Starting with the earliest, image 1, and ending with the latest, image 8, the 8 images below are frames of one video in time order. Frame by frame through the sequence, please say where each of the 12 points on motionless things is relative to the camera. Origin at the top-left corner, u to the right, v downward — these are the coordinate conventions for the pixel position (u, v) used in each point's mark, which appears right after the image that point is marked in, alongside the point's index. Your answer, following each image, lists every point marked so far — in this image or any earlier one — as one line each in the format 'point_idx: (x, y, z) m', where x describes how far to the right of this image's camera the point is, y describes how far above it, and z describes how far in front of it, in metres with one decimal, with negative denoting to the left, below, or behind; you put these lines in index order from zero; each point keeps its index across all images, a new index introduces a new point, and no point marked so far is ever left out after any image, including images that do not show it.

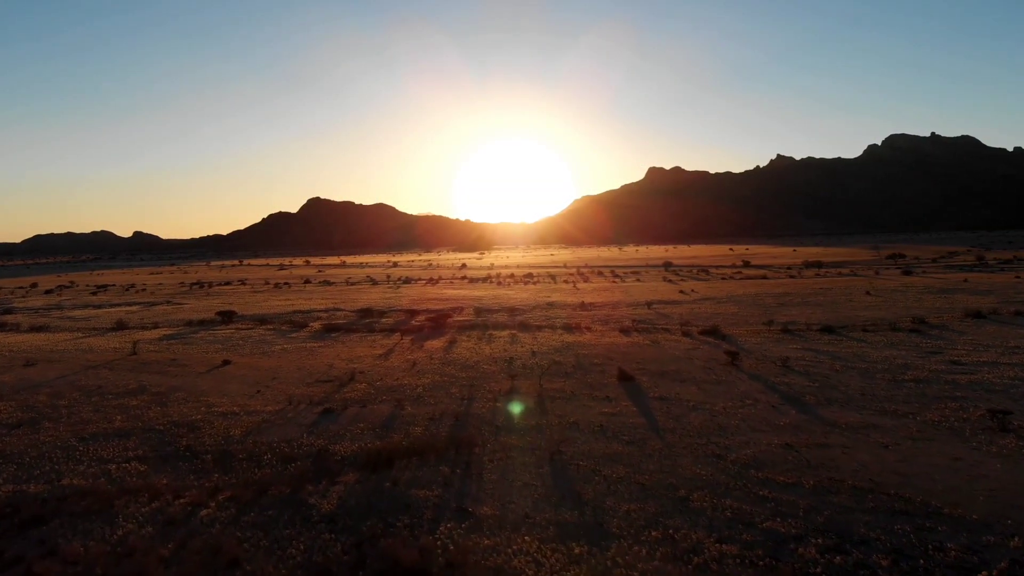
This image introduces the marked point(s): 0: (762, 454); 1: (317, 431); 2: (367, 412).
0: (+5.0, -3.3, +14.7) m
1: (-4.5, -3.3, +17.1) m
2: (-3.7, -3.1, +18.6) m
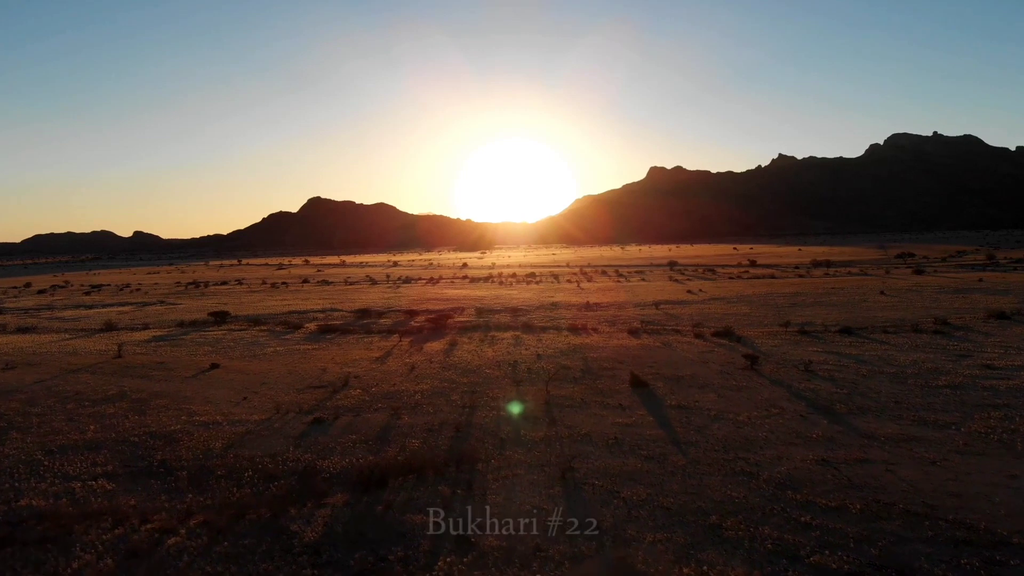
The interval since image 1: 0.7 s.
0: (+5.1, -3.3, +13.2) m
1: (-4.4, -3.3, +15.6) m
2: (-3.5, -3.1, +17.1) m
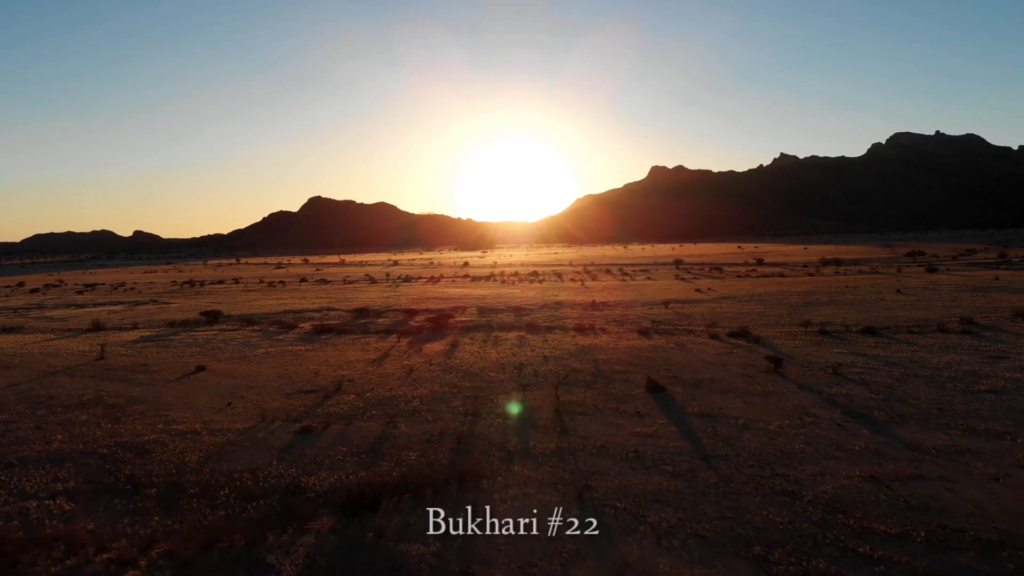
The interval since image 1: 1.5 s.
0: (+5.2, -3.2, +11.7) m
1: (-4.2, -3.2, +14.1) m
2: (-3.4, -3.0, +15.6) m
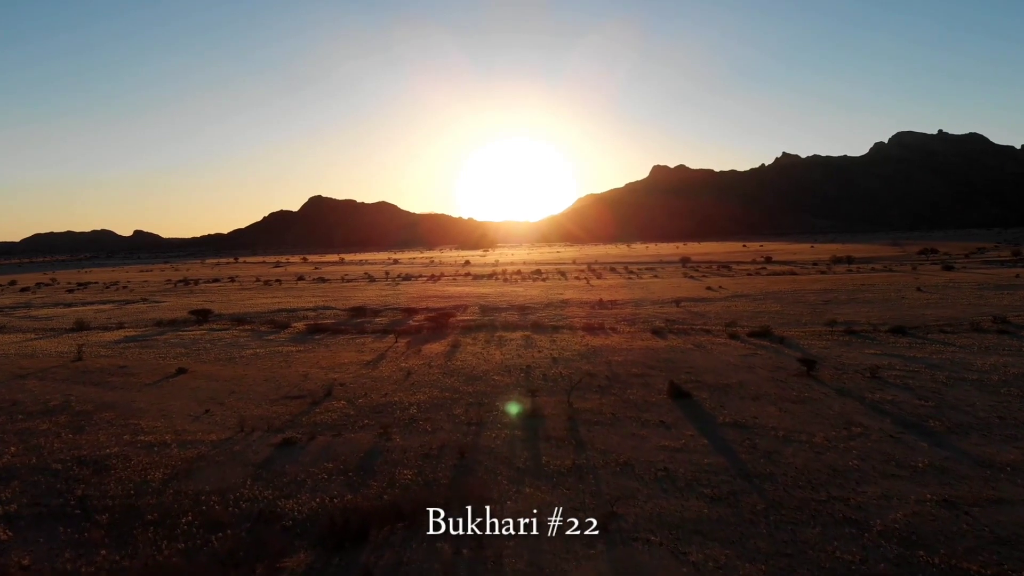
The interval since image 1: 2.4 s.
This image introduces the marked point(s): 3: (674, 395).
0: (+5.4, -3.1, +9.8) m
1: (-4.0, -3.1, +12.3) m
2: (-3.2, -2.9, +13.8) m
3: (+3.6, -2.4, +16.4) m
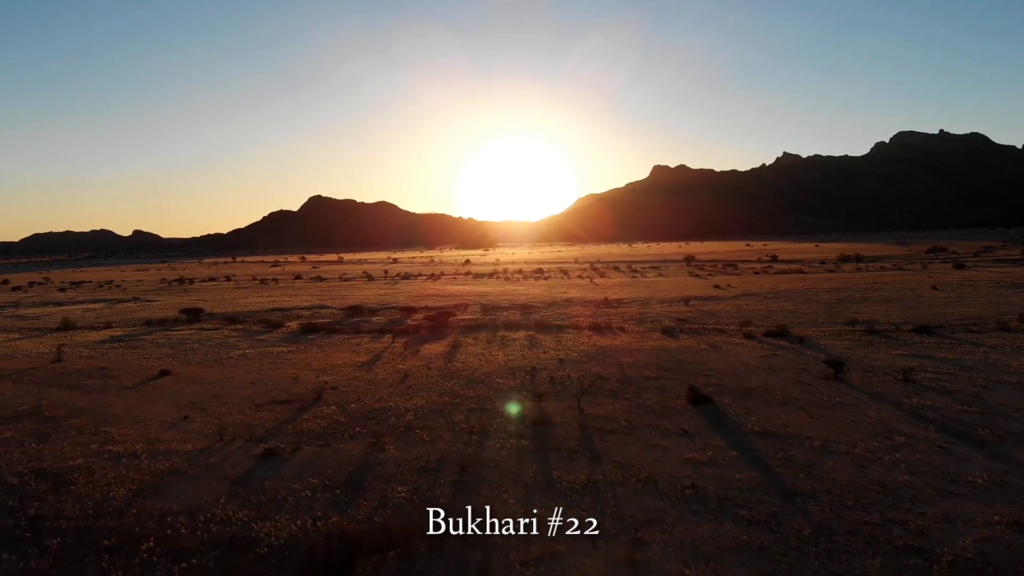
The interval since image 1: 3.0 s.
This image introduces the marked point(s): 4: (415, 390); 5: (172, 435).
0: (+5.5, -3.0, +8.5) m
1: (-3.9, -3.0, +10.9) m
2: (-3.1, -2.8, +12.5) m
3: (+3.7, -2.3, +15.0) m
4: (-2.2, -2.3, +16.7) m
5: (-6.6, -2.8, +14.3) m
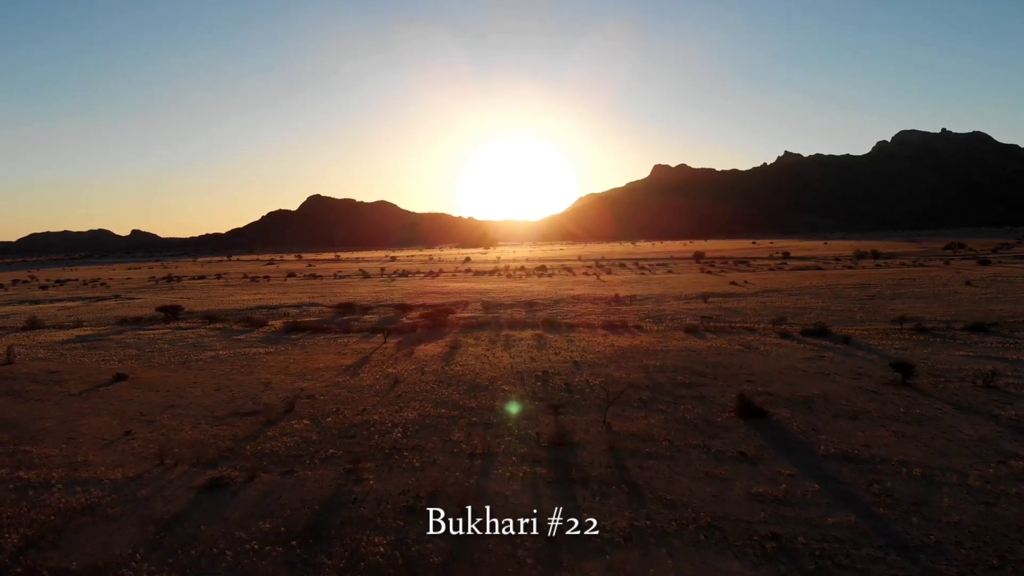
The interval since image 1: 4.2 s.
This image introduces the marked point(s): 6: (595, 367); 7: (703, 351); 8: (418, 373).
0: (+5.7, -2.8, +5.8) m
1: (-3.8, -2.8, +8.2) m
2: (-2.9, -2.6, +9.7) m
3: (+3.9, -2.1, +12.3) m
4: (-2.0, -2.1, +14.0) m
5: (-6.4, -2.6, +11.6) m
6: (+1.9, -1.8, +16.6) m
7: (+4.8, -1.6, +19.0) m
8: (-2.1, -1.9, +16.8) m
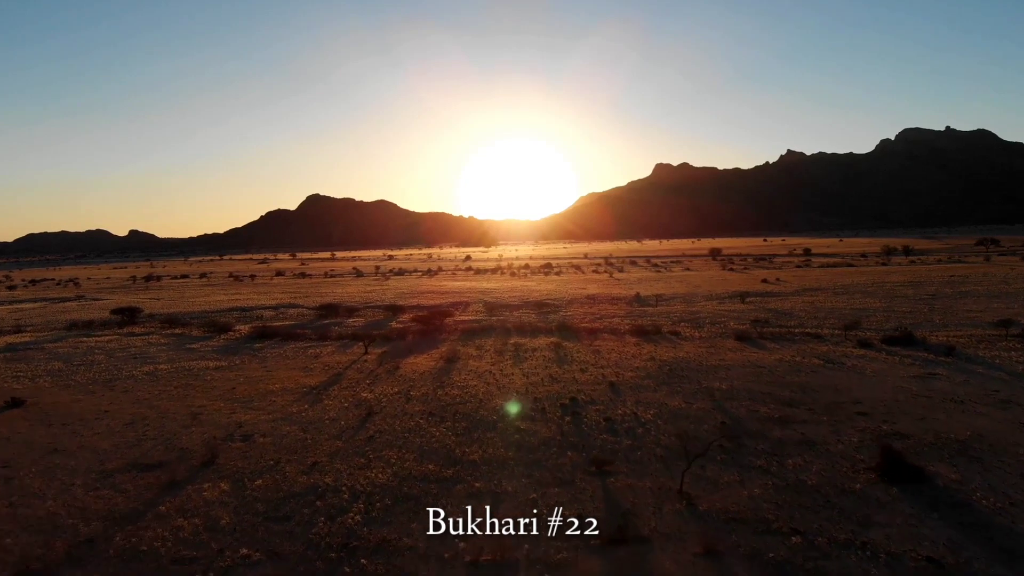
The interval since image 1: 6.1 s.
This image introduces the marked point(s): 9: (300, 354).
0: (+5.9, -2.7, +1.5) m
1: (-3.5, -2.7, +3.9) m
2: (-2.7, -2.6, +5.5) m
3: (+4.1, -2.0, +8.0) m
4: (-1.7, -2.0, +9.7) m
5: (-6.1, -2.6, +7.3) m
6: (+2.1, -1.7, +12.3) m
7: (+5.1, -1.6, +14.7) m
8: (-1.9, -1.9, +12.5) m
9: (-5.4, -1.7, +18.7) m
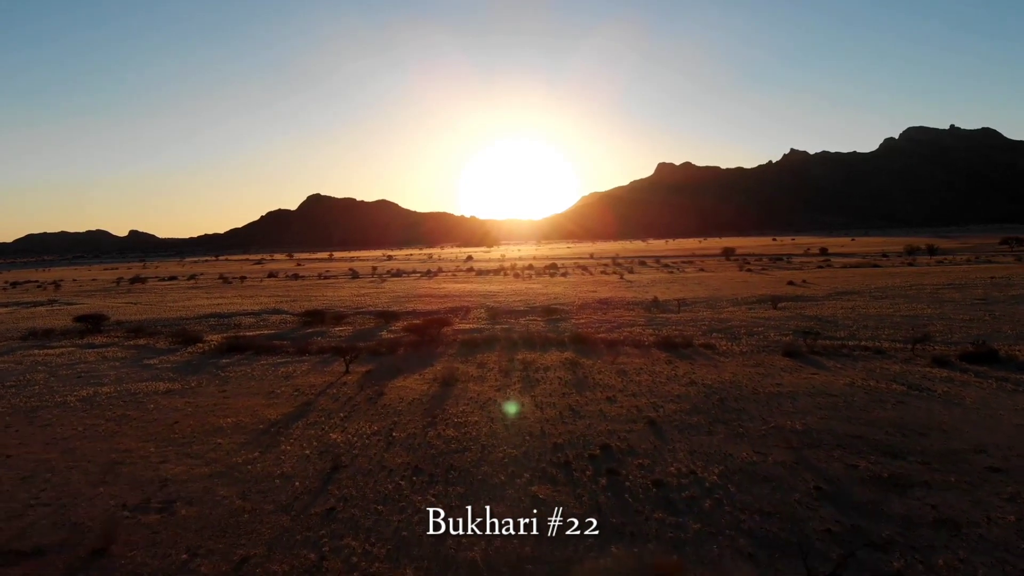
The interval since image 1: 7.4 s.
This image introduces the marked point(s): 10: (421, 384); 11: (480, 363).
0: (+6.1, -2.8, -1.3) m
1: (-3.4, -2.9, +1.1) m
2: (-2.5, -2.7, +2.6) m
3: (+4.3, -2.1, +5.2) m
4: (-1.6, -2.2, +6.9) m
5: (-6.0, -2.7, +4.5) m
6: (+2.3, -1.9, +9.5) m
7: (+5.3, -1.7, +11.9) m
8: (-1.7, -2.0, +9.6) m
9: (-5.2, -1.8, +15.9) m
10: (-1.7, -1.7, +14.0) m
11: (-0.7, -1.6, +16.0) m
